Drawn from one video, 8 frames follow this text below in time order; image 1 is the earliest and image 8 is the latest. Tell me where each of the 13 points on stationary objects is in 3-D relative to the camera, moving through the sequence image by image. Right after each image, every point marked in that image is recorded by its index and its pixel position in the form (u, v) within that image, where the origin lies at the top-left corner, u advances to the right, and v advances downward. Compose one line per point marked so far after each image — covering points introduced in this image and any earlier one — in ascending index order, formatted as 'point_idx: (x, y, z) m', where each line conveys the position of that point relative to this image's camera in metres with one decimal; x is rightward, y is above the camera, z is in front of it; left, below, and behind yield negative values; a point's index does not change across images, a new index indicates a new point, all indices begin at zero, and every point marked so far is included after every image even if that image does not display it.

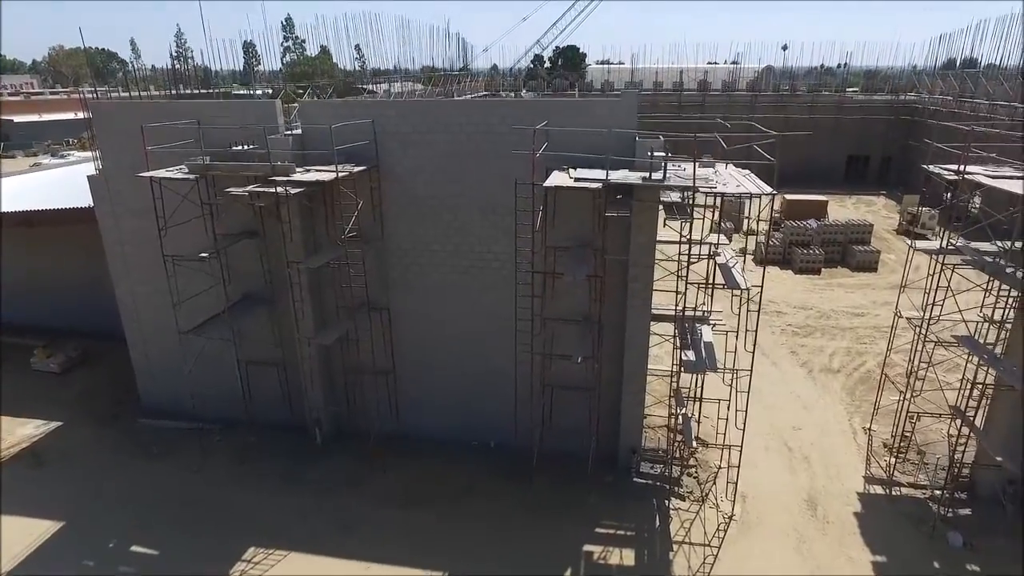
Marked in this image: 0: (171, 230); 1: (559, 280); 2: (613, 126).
0: (-5.9, +1.0, +10.5) m
1: (+0.7, +0.1, +9.7) m
2: (+1.5, +2.3, +9.0) m
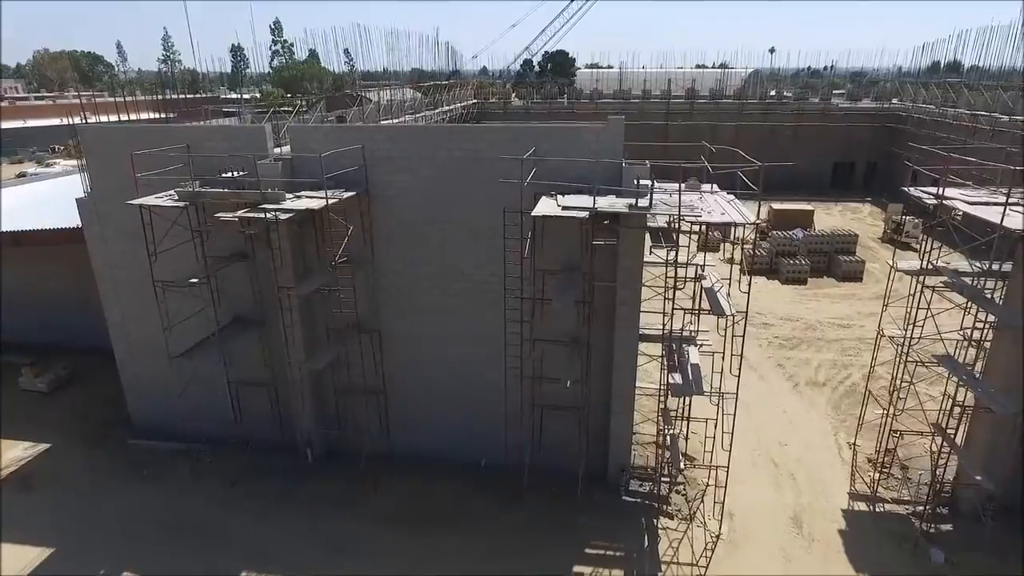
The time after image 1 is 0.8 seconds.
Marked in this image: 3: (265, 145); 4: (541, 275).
0: (-6.1, +0.6, +10.5) m
1: (+0.6, -0.3, +9.8) m
2: (+1.3, +2.0, +9.1) m
3: (-4.0, +2.3, +9.9) m
4: (+0.5, +0.2, +9.7) m
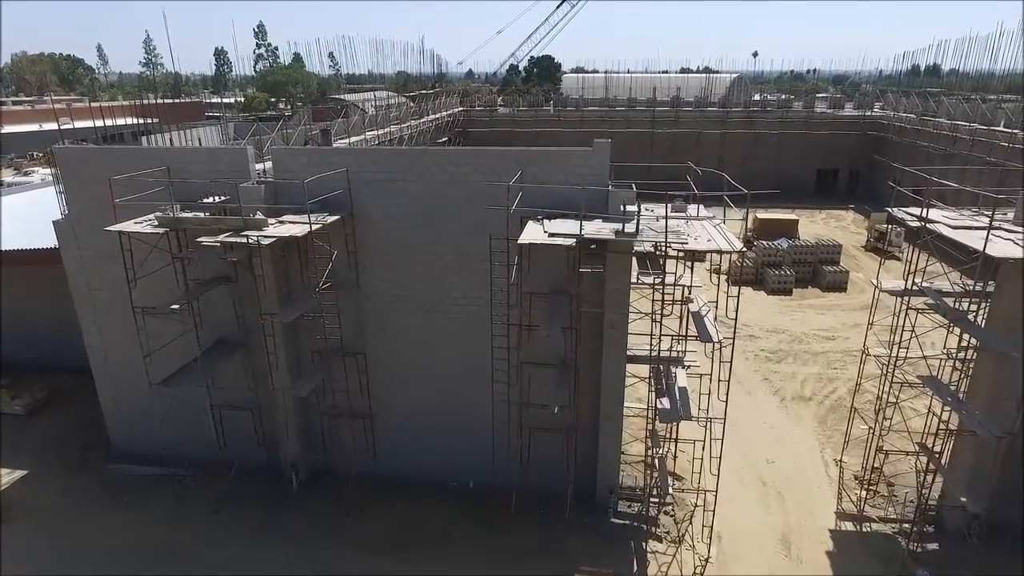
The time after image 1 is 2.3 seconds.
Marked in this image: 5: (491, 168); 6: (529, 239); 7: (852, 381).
0: (-6.3, +0.1, +10.4) m
1: (+0.3, -0.6, +9.7) m
2: (+1.1, +1.6, +9.1) m
3: (-4.2, +1.9, +9.8) m
4: (+0.2, -0.2, +9.6) m
5: (-0.3, +1.8, +9.3) m
6: (+0.2, +0.6, +8.0) m
7: (+8.1, -2.2, +14.6) m
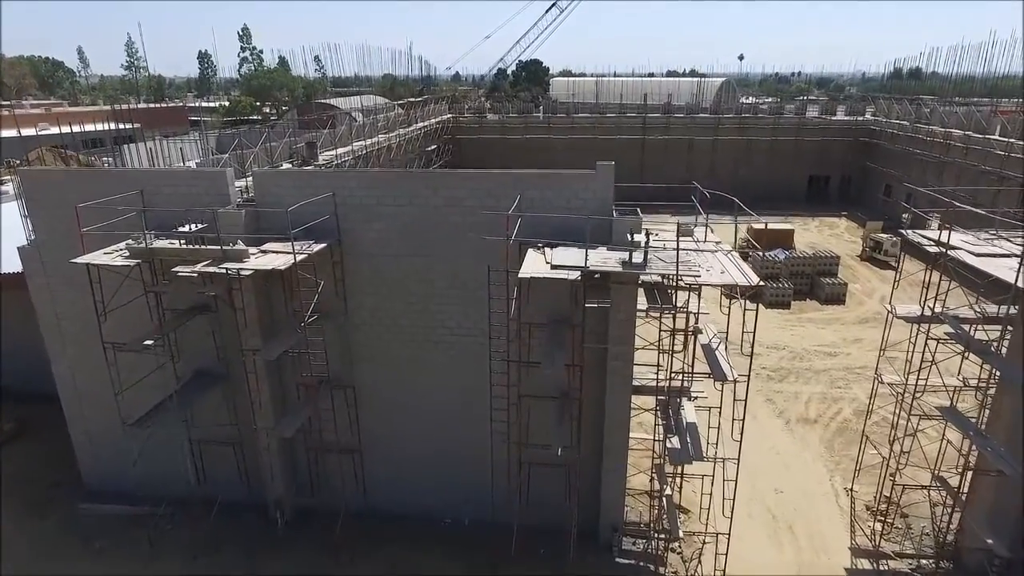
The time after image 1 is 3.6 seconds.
0: (-6.3, -0.3, +9.7) m
1: (+0.3, -1.1, +9.2) m
2: (+1.1, +1.2, +8.6) m
3: (-4.2, +1.4, +9.1) m
4: (+0.2, -0.6, +9.1) m
5: (-0.4, +1.4, +8.7) m
6: (+0.2, +0.2, +7.5) m
7: (+8.0, -2.6, +14.2) m
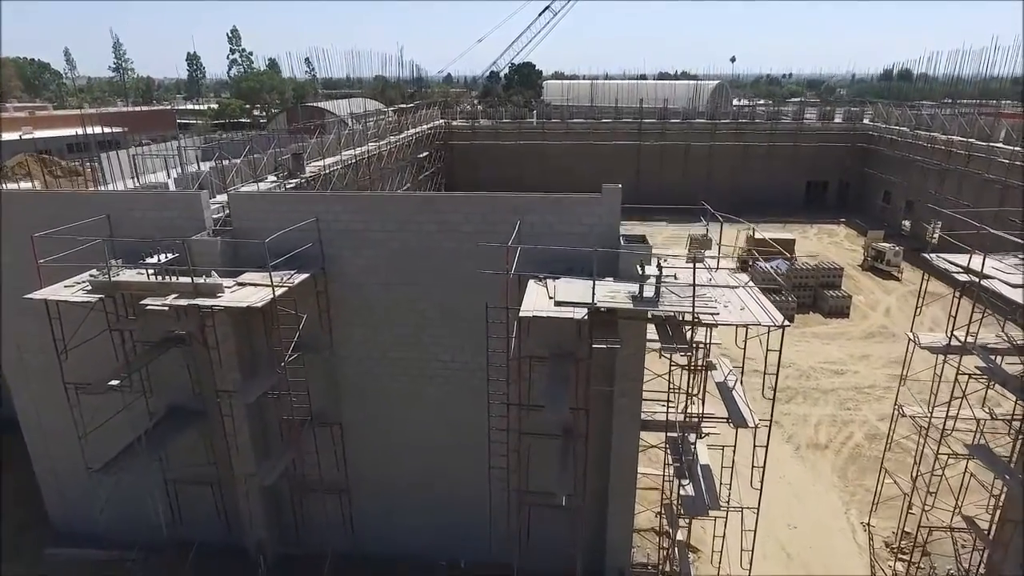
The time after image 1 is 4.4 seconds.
0: (-6.3, -0.8, +8.9) m
1: (+0.3, -1.5, +8.5) m
2: (+1.1, +0.8, +7.9) m
3: (-4.3, +1.0, +8.4) m
4: (+0.2, -1.0, +8.4) m
5: (-0.4, +1.0, +8.0) m
6: (+0.2, -0.2, +6.8) m
7: (+7.9, -3.0, +13.6) m
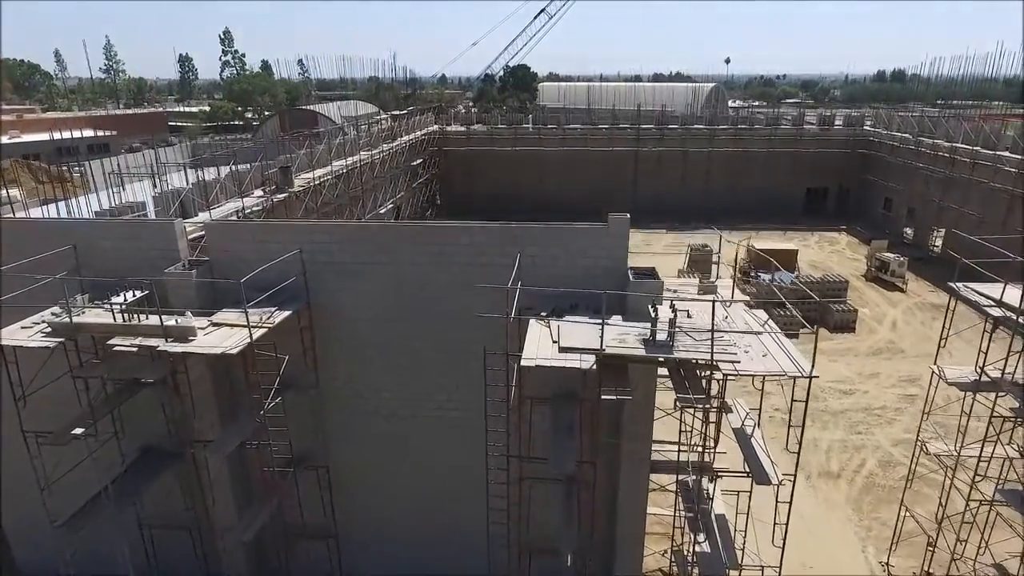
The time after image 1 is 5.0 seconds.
0: (-6.3, -1.3, +8.3) m
1: (+0.3, -1.9, +7.9) m
2: (+1.1, +0.3, +7.3) m
3: (-4.3, +0.5, +7.8) m
4: (+0.2, -1.5, +7.8) m
5: (-0.4, +0.5, +7.4) m
6: (+0.2, -0.7, +6.2) m
7: (+7.9, -3.5, +13.0) m
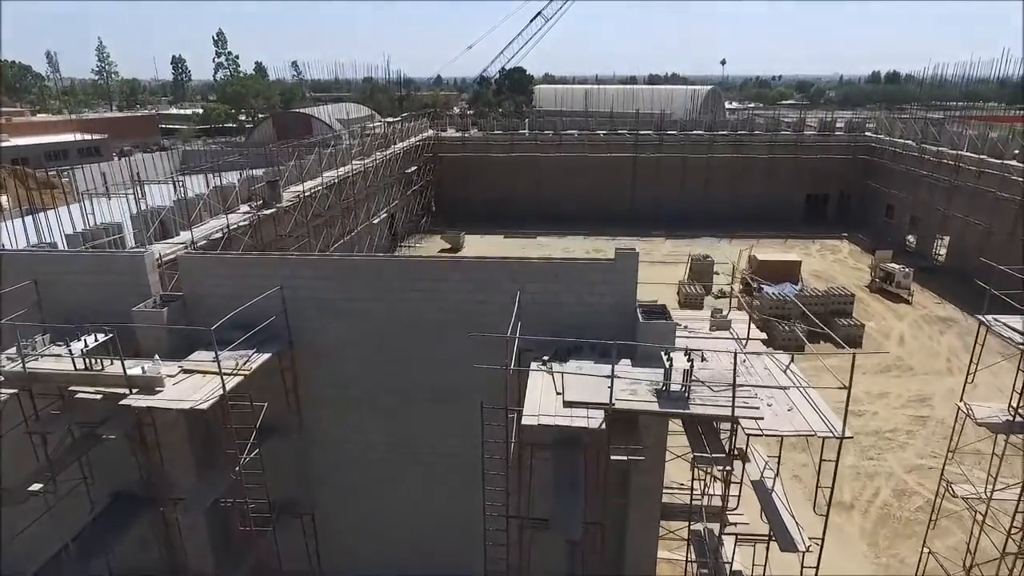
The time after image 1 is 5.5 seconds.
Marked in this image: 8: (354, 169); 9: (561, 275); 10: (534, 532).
0: (-6.4, -1.7, +7.7) m
1: (+0.3, -2.4, +7.3) m
2: (+1.1, -0.1, +6.7) m
3: (-4.3, +0.1, +7.2) m
4: (+0.2, -1.9, +7.2) m
5: (-0.4, +0.1, +6.9) m
6: (+0.2, -1.1, +5.6) m
7: (+7.8, -3.9, +12.5) m
8: (-4.8, +3.6, +18.9) m
9: (+0.5, +0.1, +6.7) m
10: (+0.3, -3.0, +7.6) m
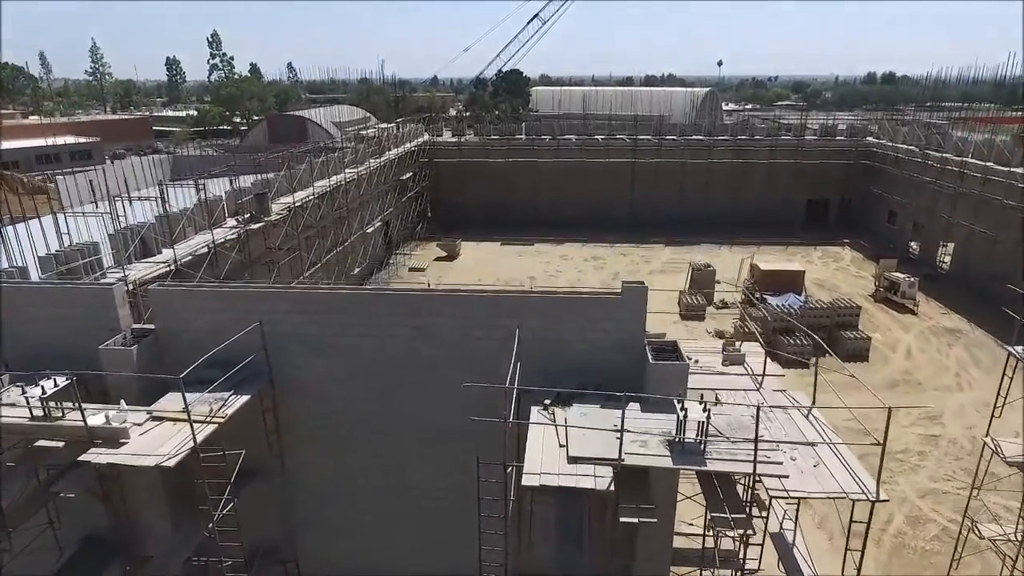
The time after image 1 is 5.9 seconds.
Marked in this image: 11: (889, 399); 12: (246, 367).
0: (-6.4, -2.1, +7.1) m
1: (+0.3, -2.8, +6.8) m
2: (+1.0, -0.5, +6.2) m
3: (-4.3, -0.3, +6.6) m
4: (+0.2, -2.3, +6.7) m
5: (-0.4, -0.3, +6.3) m
6: (+0.2, -1.5, +5.1) m
7: (+7.8, -4.2, +12.0) m
8: (-4.9, +3.2, +18.3) m
9: (+0.5, -0.2, +6.2) m
10: (+0.2, -3.4, +7.1) m
11: (+9.8, -2.9, +15.8) m
12: (-2.9, -0.9, +6.7) m
